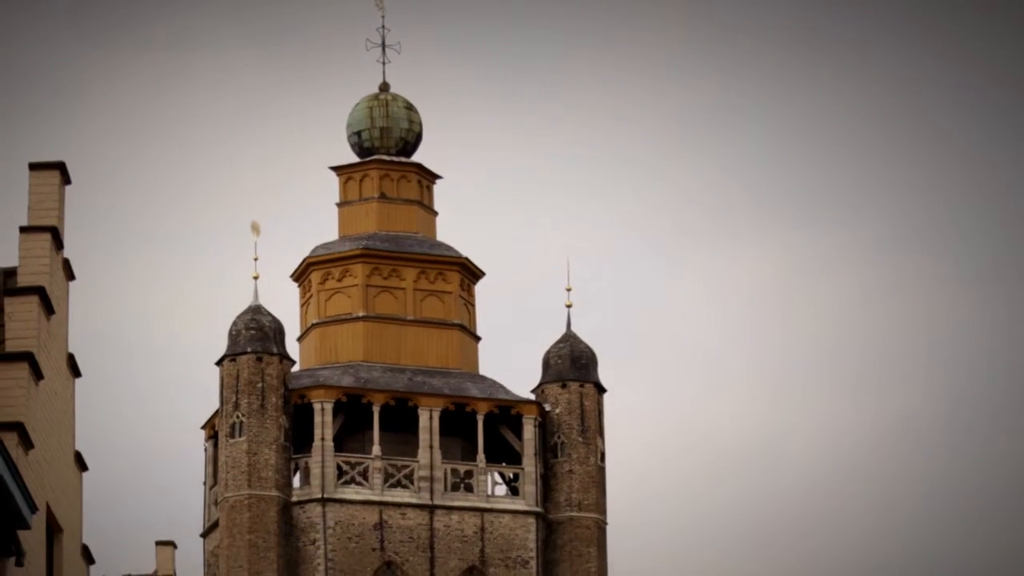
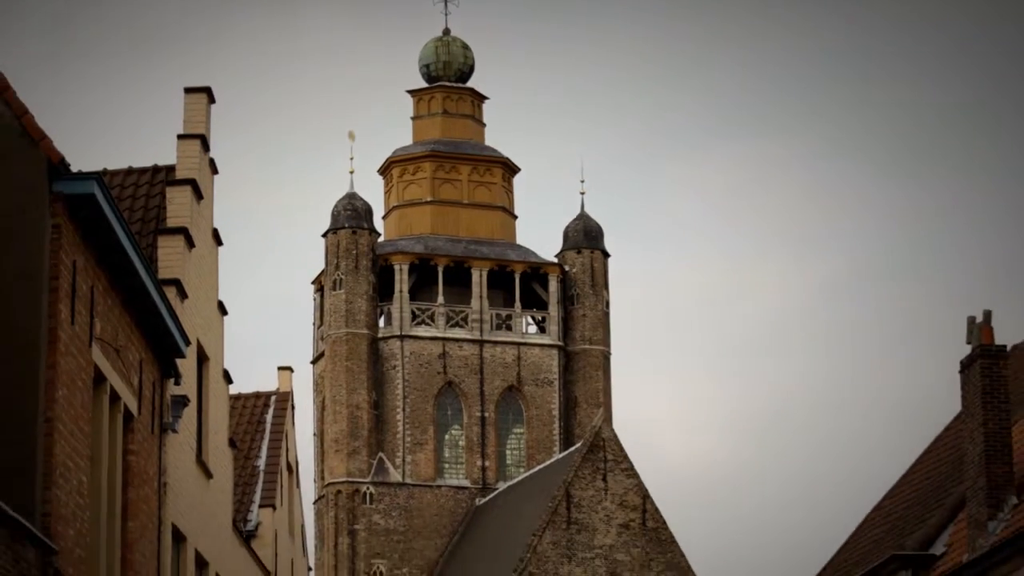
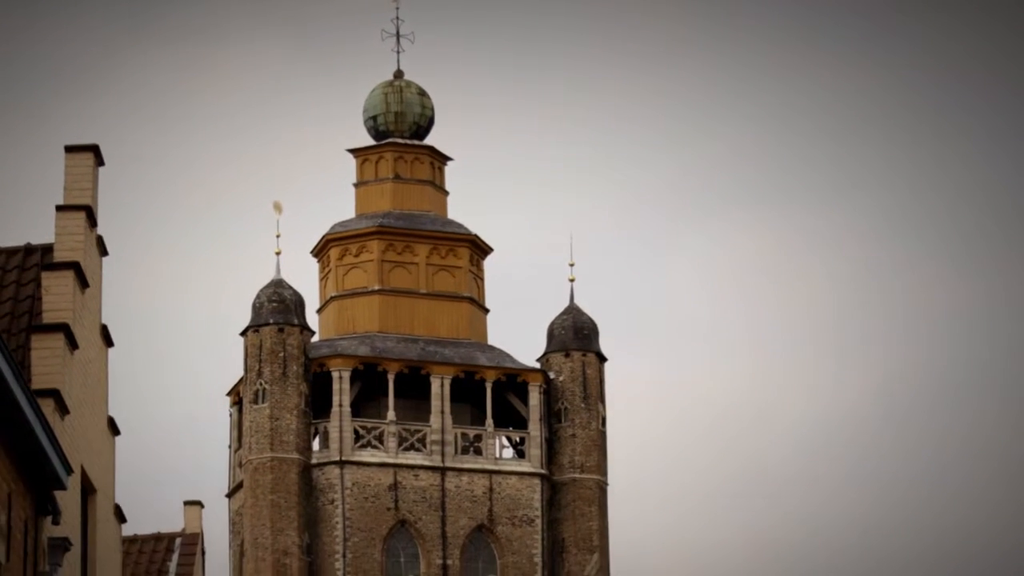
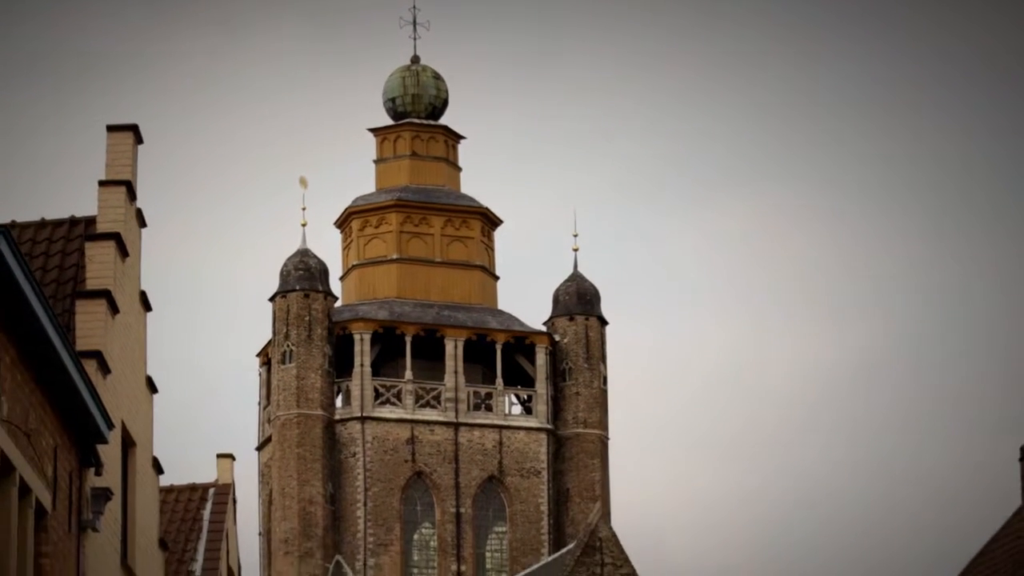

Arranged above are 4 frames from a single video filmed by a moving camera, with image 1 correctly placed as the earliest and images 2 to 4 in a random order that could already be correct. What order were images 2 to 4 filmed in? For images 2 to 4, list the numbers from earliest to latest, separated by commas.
3, 4, 2
